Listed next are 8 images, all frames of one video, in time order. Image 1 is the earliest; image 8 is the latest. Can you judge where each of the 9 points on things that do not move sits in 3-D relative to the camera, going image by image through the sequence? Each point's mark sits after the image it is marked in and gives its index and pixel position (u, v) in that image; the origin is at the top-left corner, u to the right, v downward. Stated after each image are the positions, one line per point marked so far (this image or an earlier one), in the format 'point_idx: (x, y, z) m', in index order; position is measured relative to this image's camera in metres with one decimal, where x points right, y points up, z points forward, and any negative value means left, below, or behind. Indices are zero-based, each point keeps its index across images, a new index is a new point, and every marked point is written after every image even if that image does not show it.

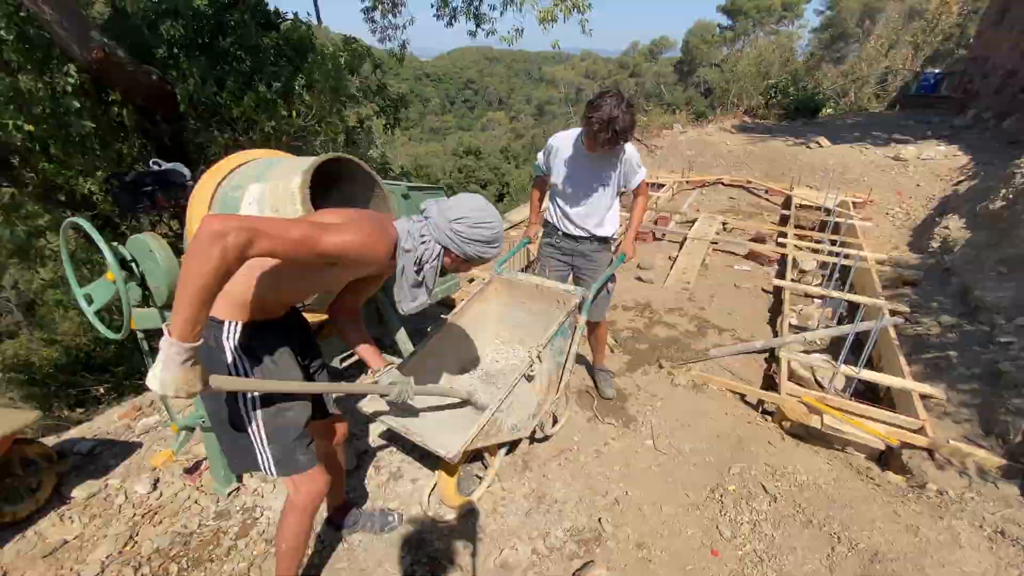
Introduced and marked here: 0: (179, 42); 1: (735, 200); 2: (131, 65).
0: (-3.7, +2.7, +5.2) m
1: (+4.5, +1.8, +9.5) m
2: (-3.6, +2.0, +4.3) m
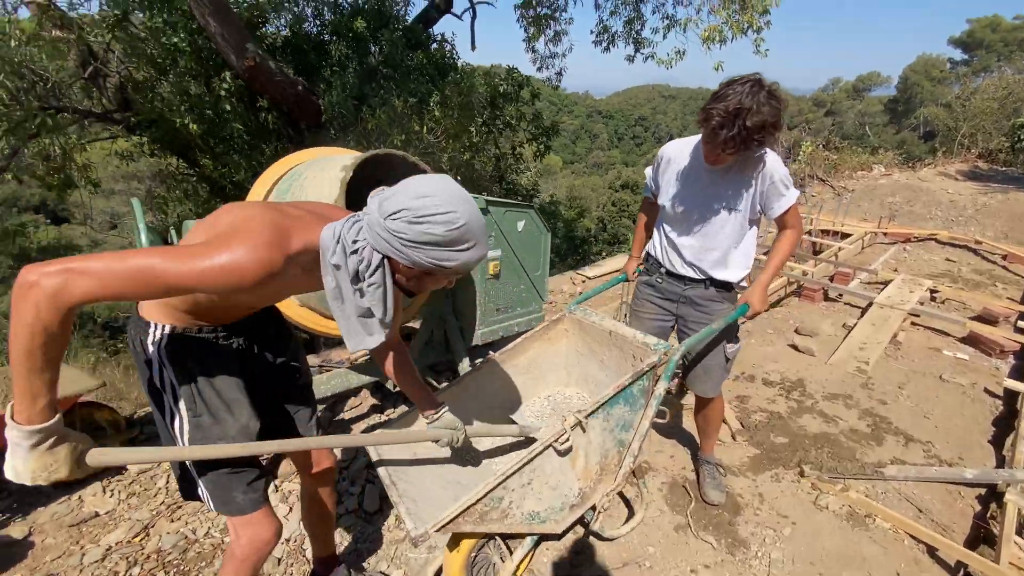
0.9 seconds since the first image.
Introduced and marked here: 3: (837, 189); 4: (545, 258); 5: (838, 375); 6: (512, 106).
0: (-2.1, +2.7, +5.7) m
1: (+6.7, +0.4, +7.2) m
2: (-2.4, +2.1, +4.7) m
3: (+7.4, +2.3, +10.8) m
4: (+0.3, +0.2, +3.6) m
5: (+3.1, -0.8, +4.4) m
6: (+0.1, +3.4, +9.0) m
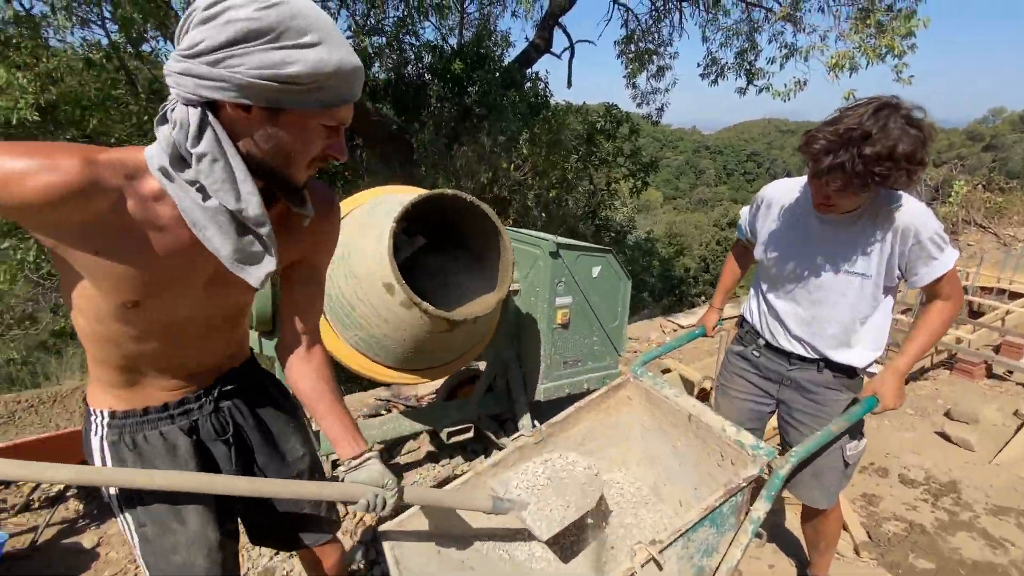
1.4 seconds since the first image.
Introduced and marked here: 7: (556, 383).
0: (-1.0, +2.3, +5.9) m
1: (+7.8, -0.6, +5.5) m
2: (-1.5, +1.8, +4.9) m
3: (+9.3, +1.0, +9.0) m
4: (+0.8, -0.1, +3.2) m
5: (+3.6, -1.4, +3.4) m
6: (+1.9, +2.7, +8.8) m
7: (+0.3, -0.6, +3.1) m
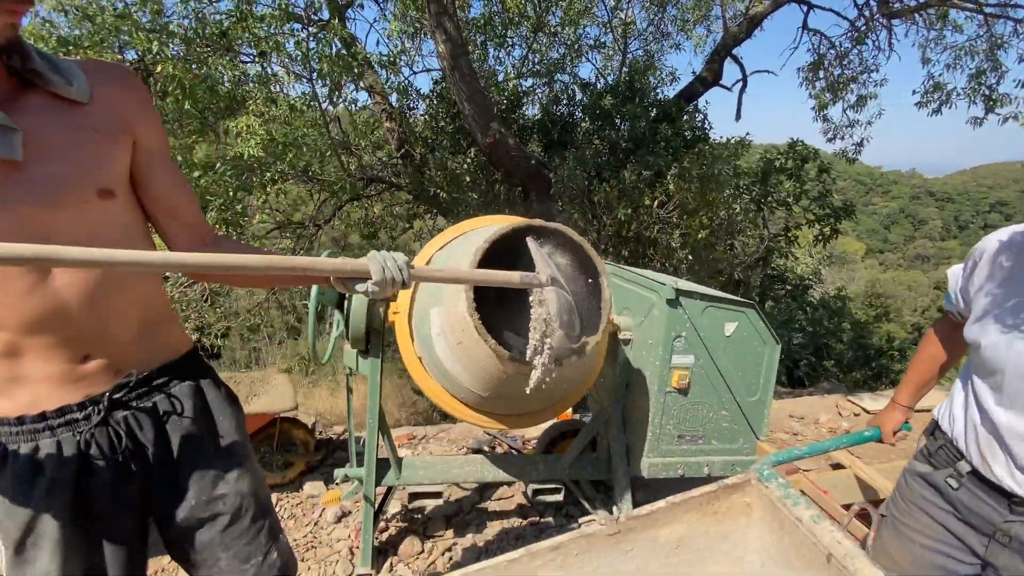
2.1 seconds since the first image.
0: (+0.8, +1.8, +5.8) m
1: (+8.7, -1.8, +2.4) m
2: (0.0, +1.5, +5.0) m
3: (+11.4, -0.7, +5.3) m
4: (+1.4, -0.5, +2.6) m
5: (+4.0, -2.0, +1.8) m
6: (+4.5, +1.7, +7.6) m
7: (+0.8, -0.9, +2.6) m
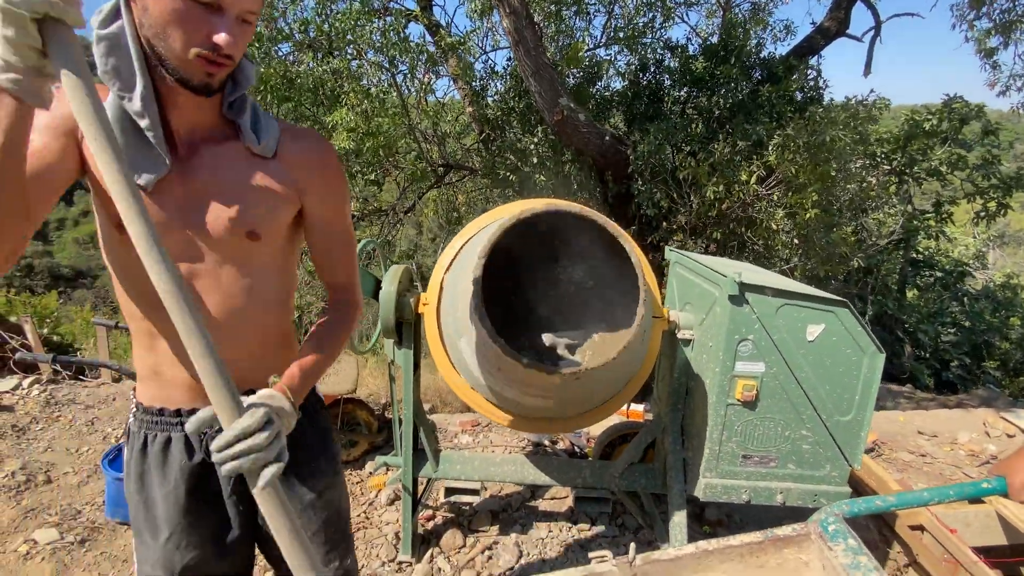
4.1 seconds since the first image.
0: (+1.7, +2.0, +5.2) m
1: (+8.6, -1.9, +0.4) m
2: (+0.8, +1.6, +4.7) m
3: (+11.9, -0.7, +2.7) m
4: (+1.6, -0.5, +2.1) m
5: (+3.9, -2.0, +0.8) m
6: (+5.7, +1.8, +6.3) m
7: (+1.0, -0.9, +2.2) m
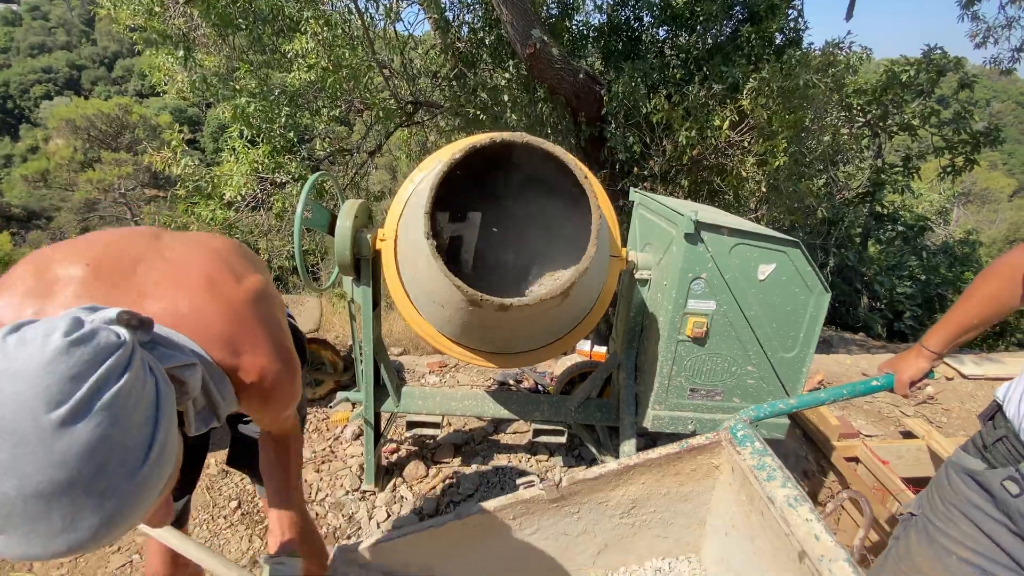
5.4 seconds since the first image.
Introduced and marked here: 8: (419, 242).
0: (+1.4, +2.6, +5.0) m
1: (+8.5, -1.8, +1.0) m
2: (+0.5, +2.2, +4.5) m
3: (+11.7, -0.5, +3.2) m
4: (+1.4, -0.2, +2.1) m
5: (+3.7, -1.9, +1.2) m
6: (+5.3, +2.5, +6.3) m
7: (+0.8, -0.6, +2.3) m
8: (-0.4, +0.2, +2.0) m
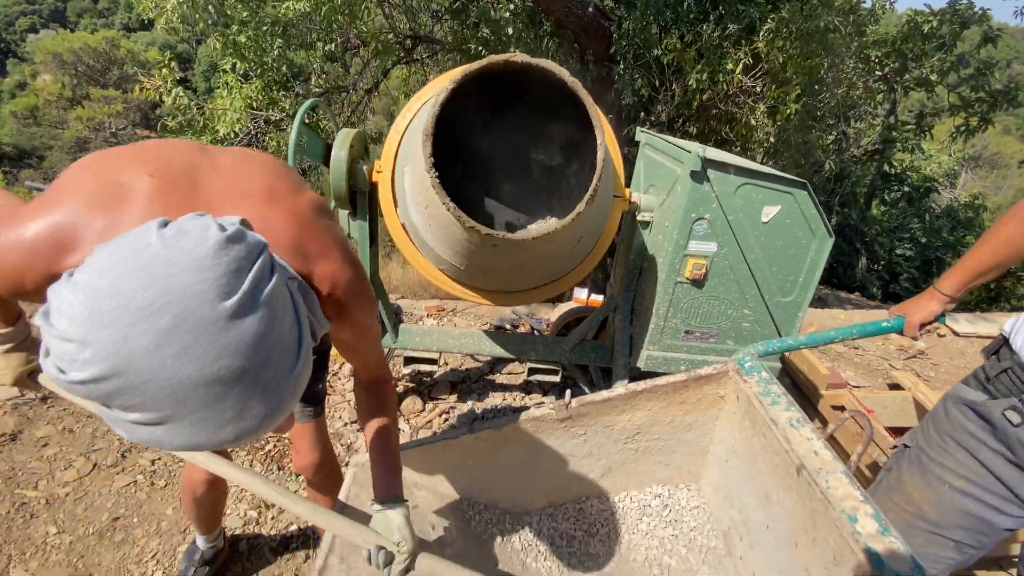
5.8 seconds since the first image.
0: (+1.5, +3.1, +4.8) m
1: (+8.4, -1.9, +1.2) m
2: (+0.5, +2.6, +4.3) m
3: (+11.6, -0.4, +3.3) m
4: (+1.3, 0.0, +2.1) m
5: (+3.7, -1.8, +1.3) m
6: (+5.4, +3.0, +6.0) m
7: (+0.8, -0.3, +2.3) m
8: (-0.4, +0.5, +1.9) m
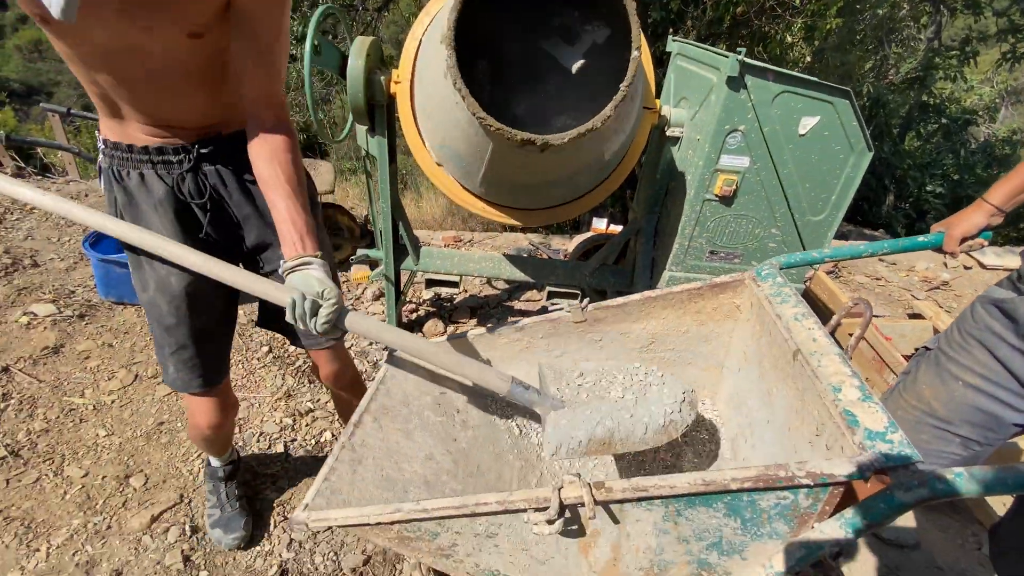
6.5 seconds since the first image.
0: (+1.6, +3.7, +4.3) m
1: (+8.5, -1.7, +1.2) m
2: (+0.7, +3.2, +3.9) m
3: (+11.8, 0.0, +3.0) m
4: (+1.5, +0.4, +2.1) m
5: (+3.8, -1.6, +1.5) m
6: (+5.6, +3.8, +5.4) m
7: (+0.9, +0.1, +2.3) m
8: (-0.3, +0.8, +1.9) m
